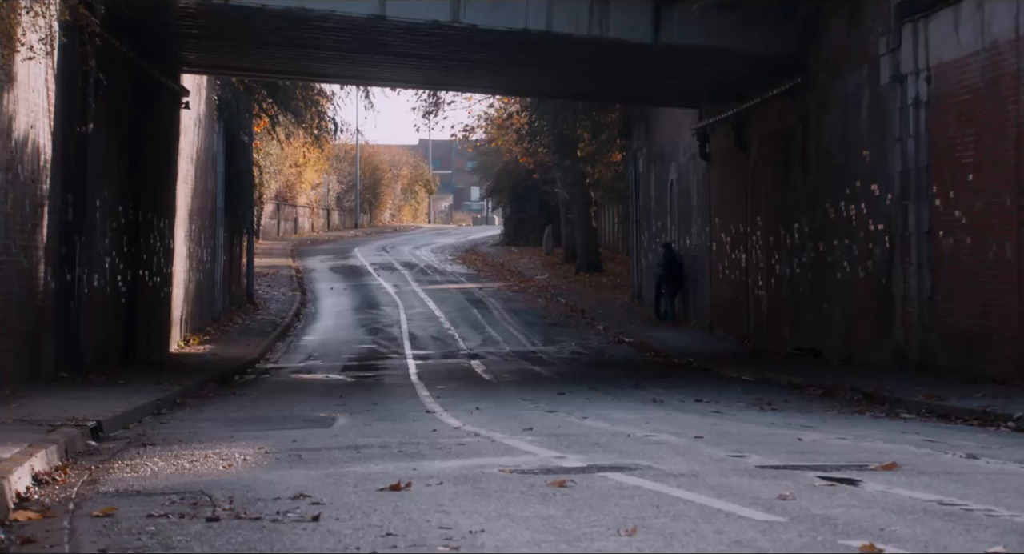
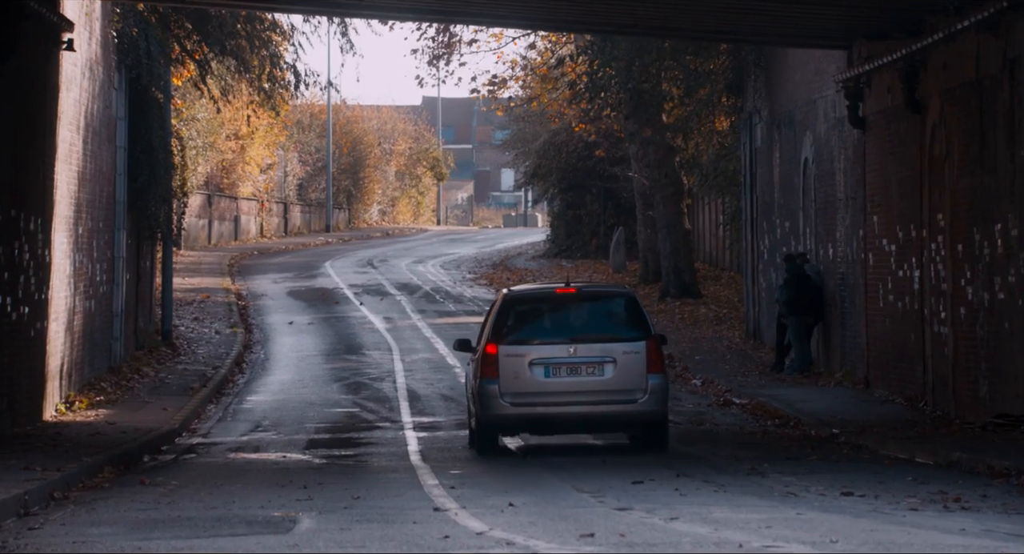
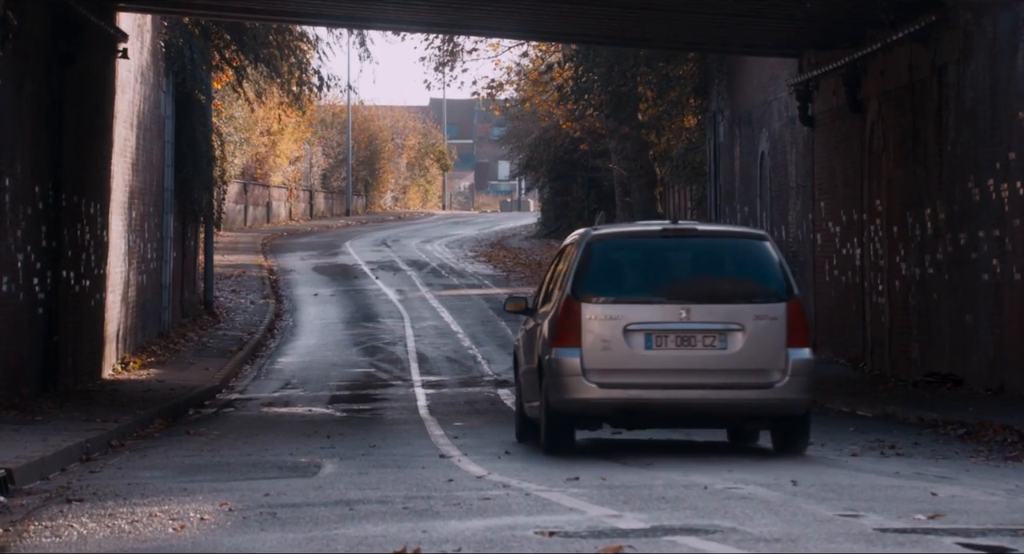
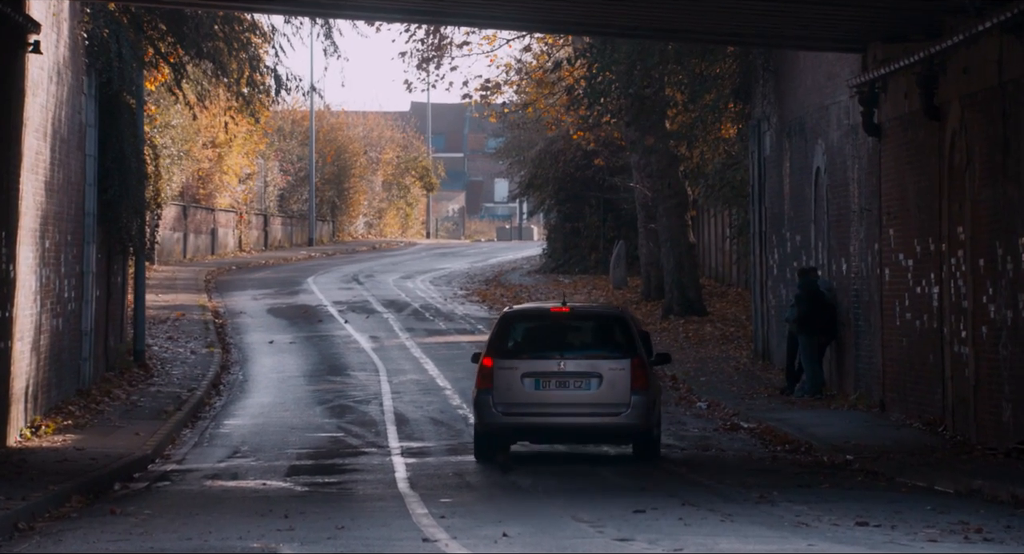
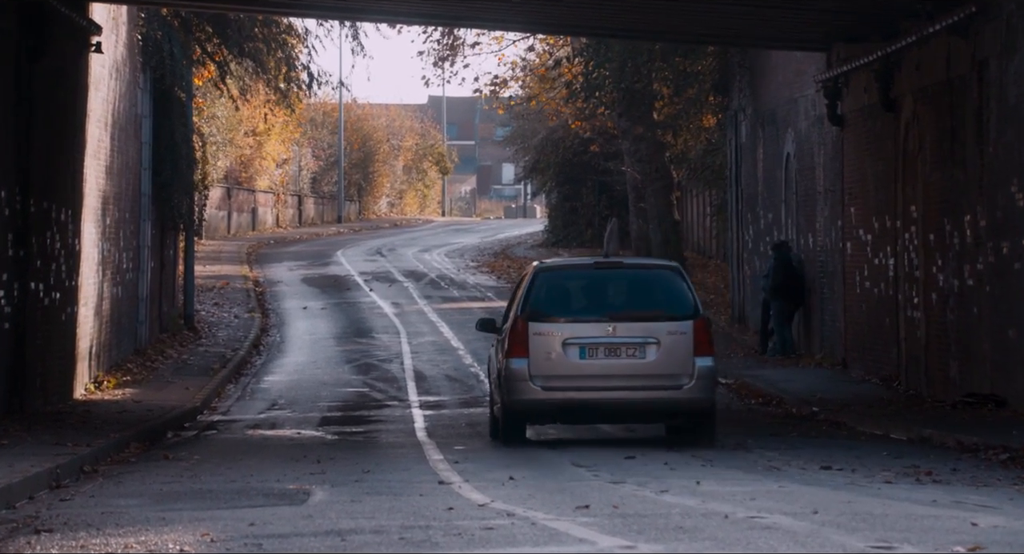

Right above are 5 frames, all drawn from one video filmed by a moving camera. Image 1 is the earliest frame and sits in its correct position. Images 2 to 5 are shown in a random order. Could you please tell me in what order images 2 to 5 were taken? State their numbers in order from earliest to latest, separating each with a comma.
3, 5, 2, 4
